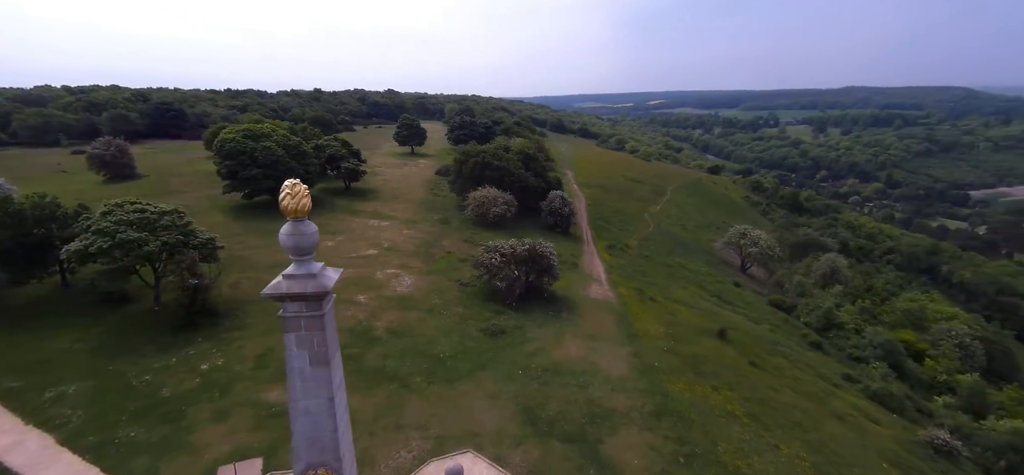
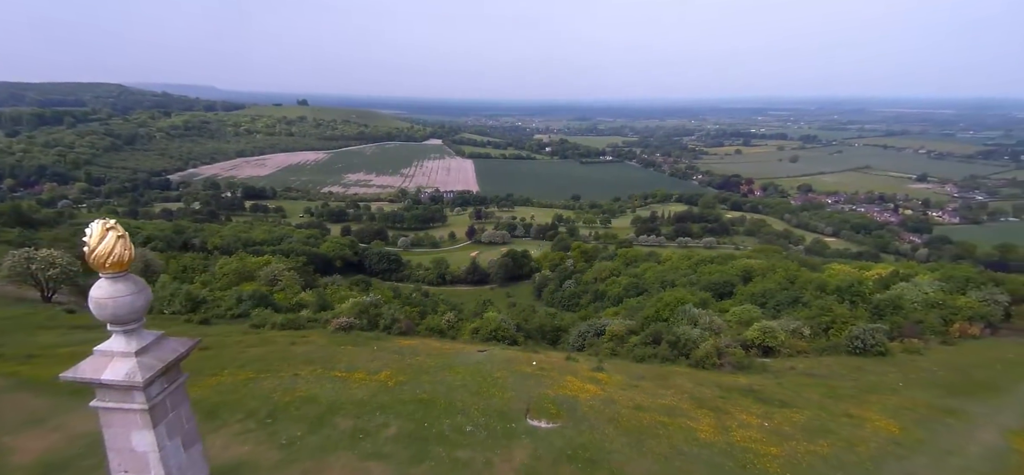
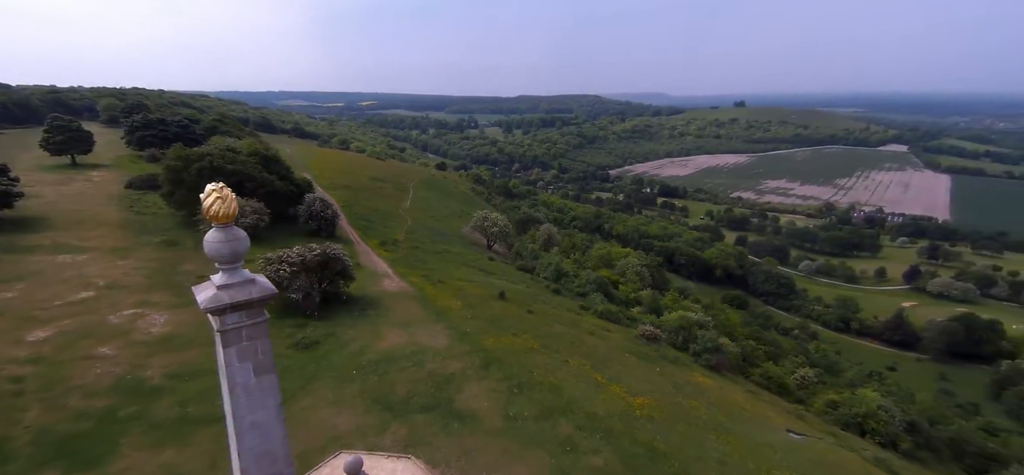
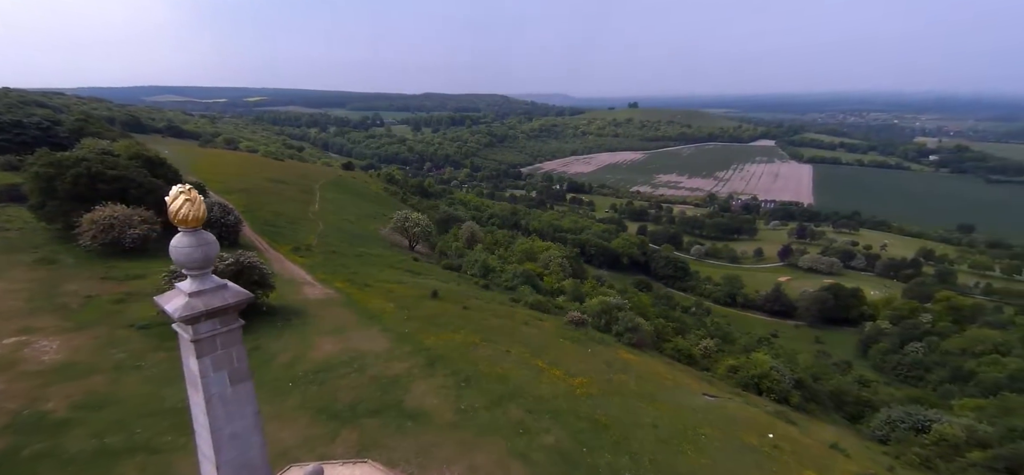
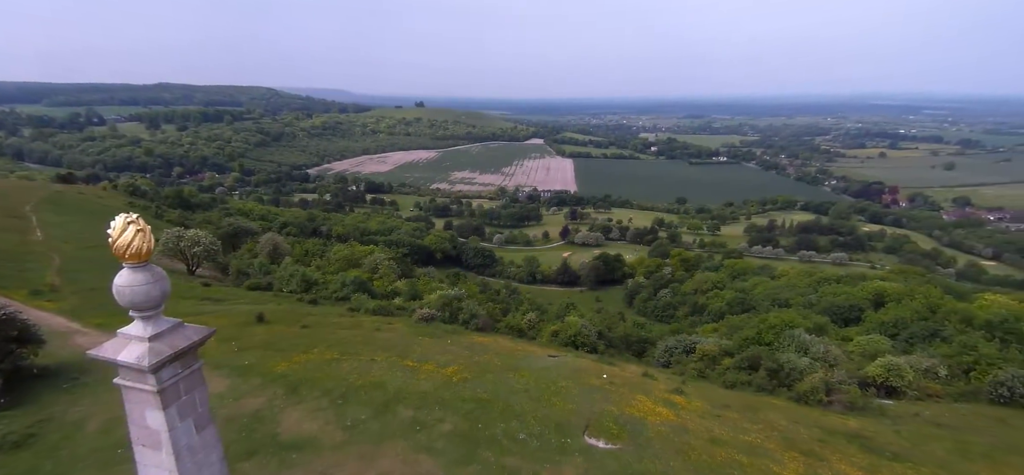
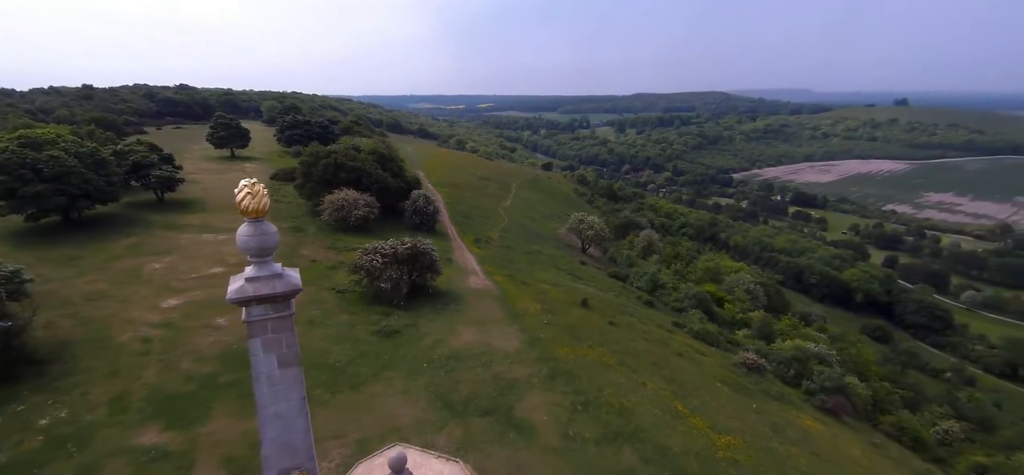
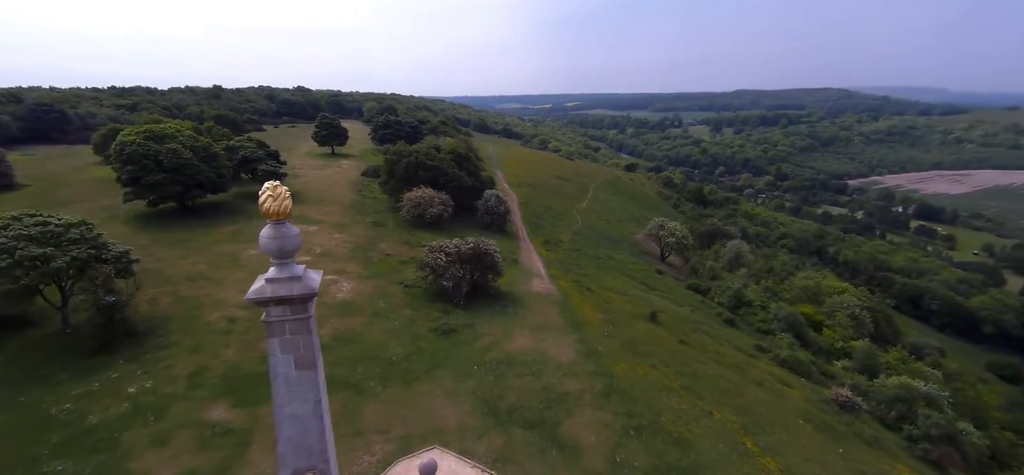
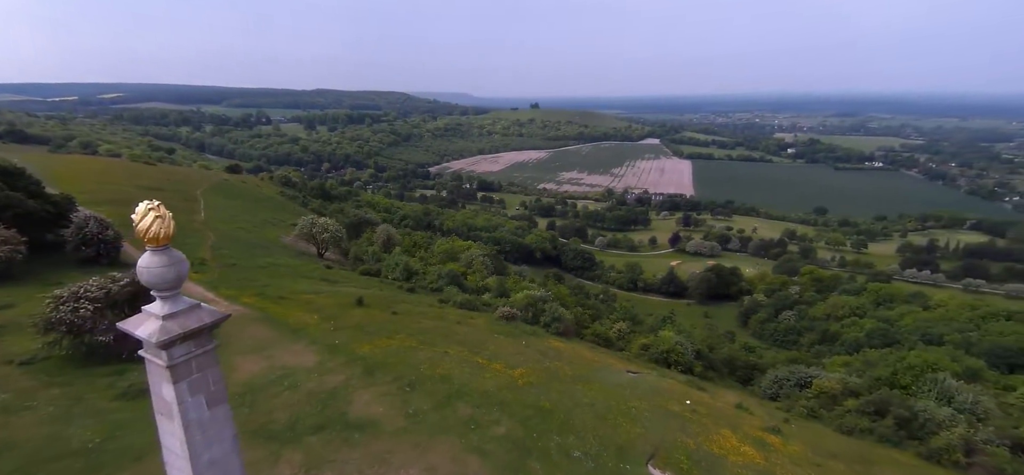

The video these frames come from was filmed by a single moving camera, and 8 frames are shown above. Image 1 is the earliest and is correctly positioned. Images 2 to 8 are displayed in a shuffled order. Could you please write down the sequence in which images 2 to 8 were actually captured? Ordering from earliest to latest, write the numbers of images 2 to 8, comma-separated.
7, 6, 3, 4, 8, 5, 2
